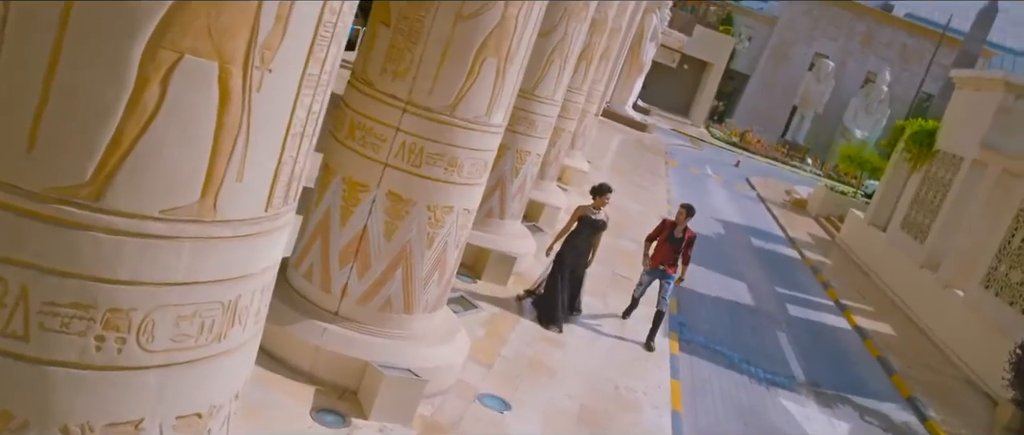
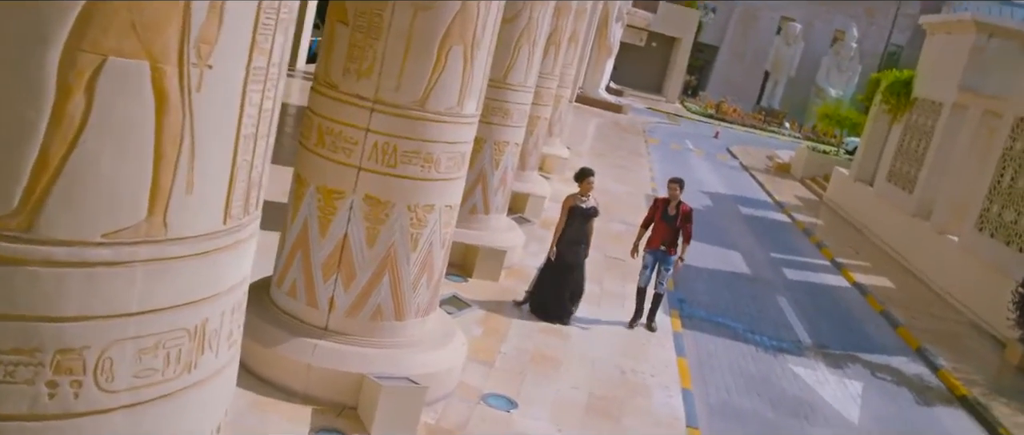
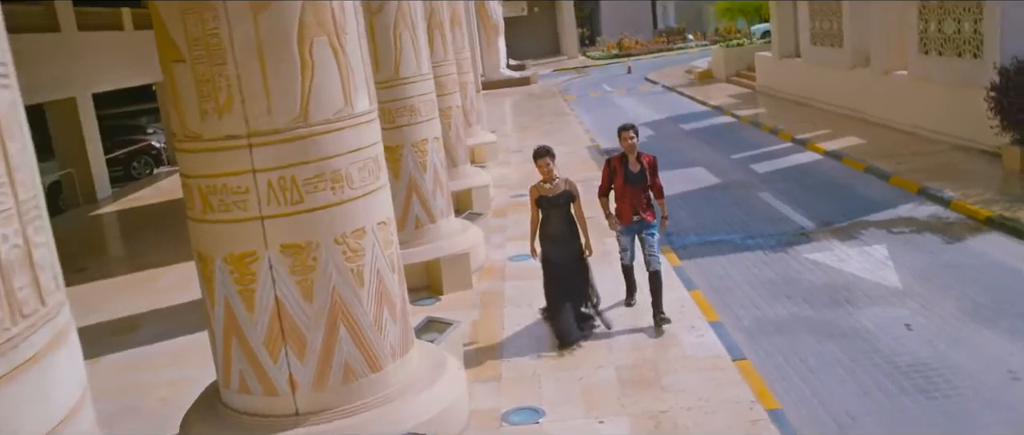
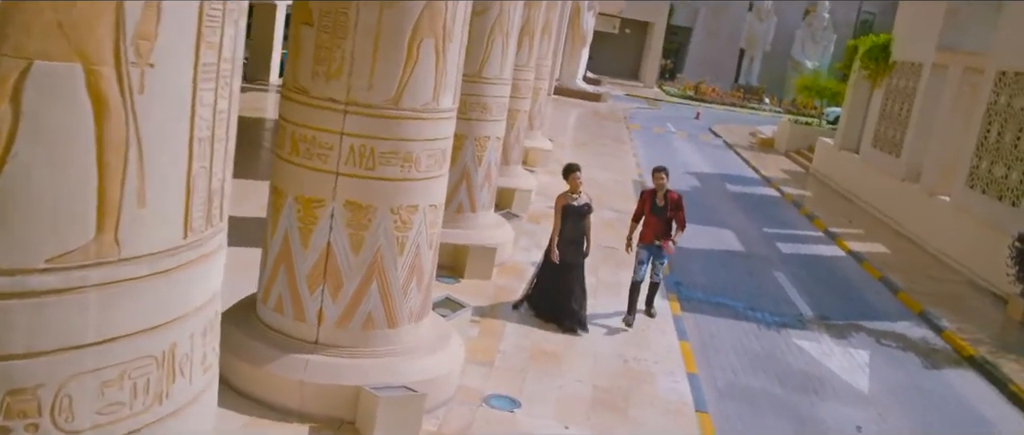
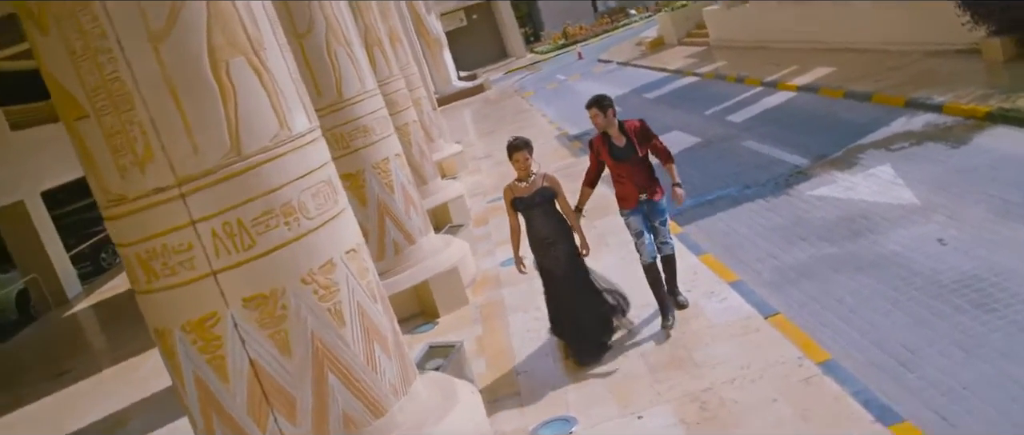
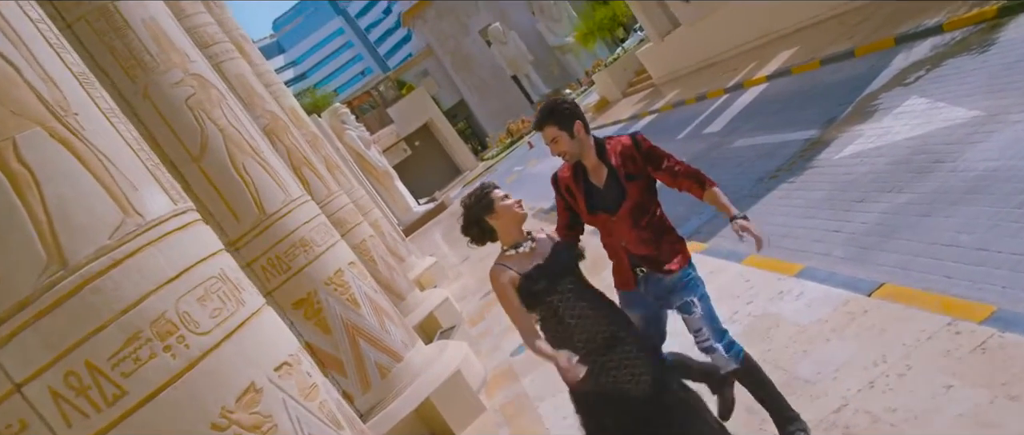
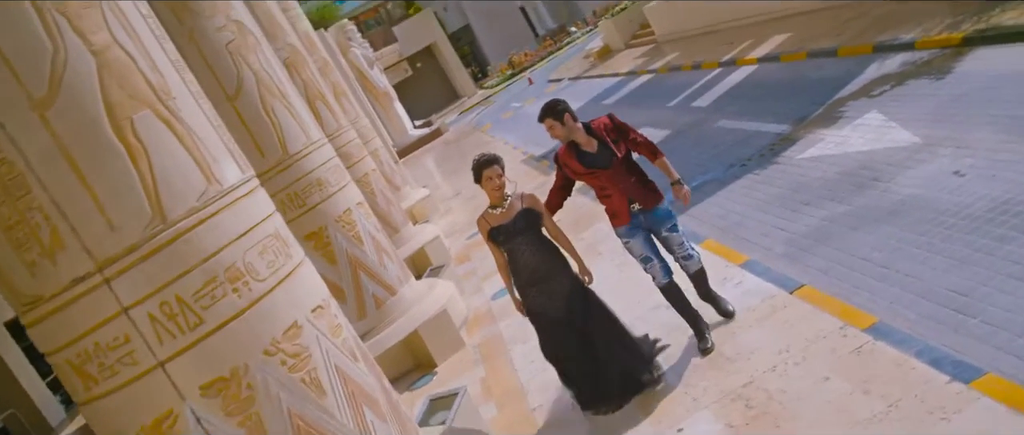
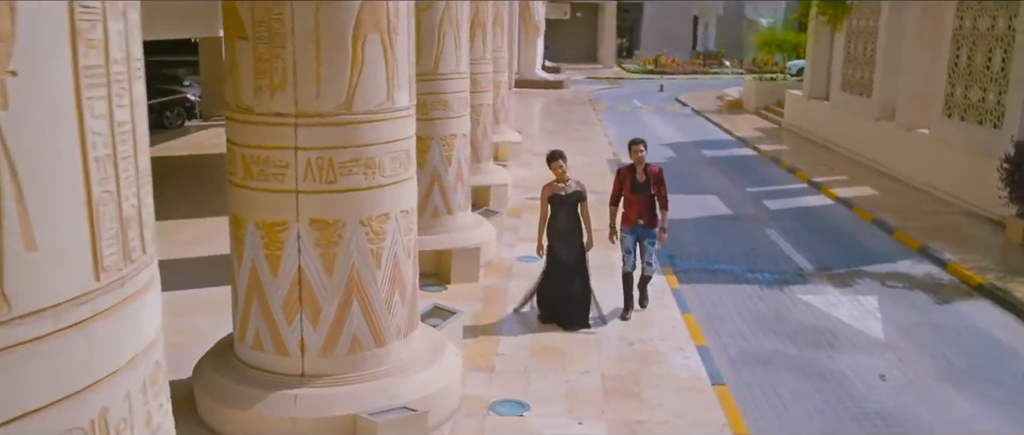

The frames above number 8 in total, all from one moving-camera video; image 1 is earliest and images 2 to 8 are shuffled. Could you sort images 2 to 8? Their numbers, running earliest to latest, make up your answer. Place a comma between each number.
2, 4, 8, 3, 5, 7, 6
